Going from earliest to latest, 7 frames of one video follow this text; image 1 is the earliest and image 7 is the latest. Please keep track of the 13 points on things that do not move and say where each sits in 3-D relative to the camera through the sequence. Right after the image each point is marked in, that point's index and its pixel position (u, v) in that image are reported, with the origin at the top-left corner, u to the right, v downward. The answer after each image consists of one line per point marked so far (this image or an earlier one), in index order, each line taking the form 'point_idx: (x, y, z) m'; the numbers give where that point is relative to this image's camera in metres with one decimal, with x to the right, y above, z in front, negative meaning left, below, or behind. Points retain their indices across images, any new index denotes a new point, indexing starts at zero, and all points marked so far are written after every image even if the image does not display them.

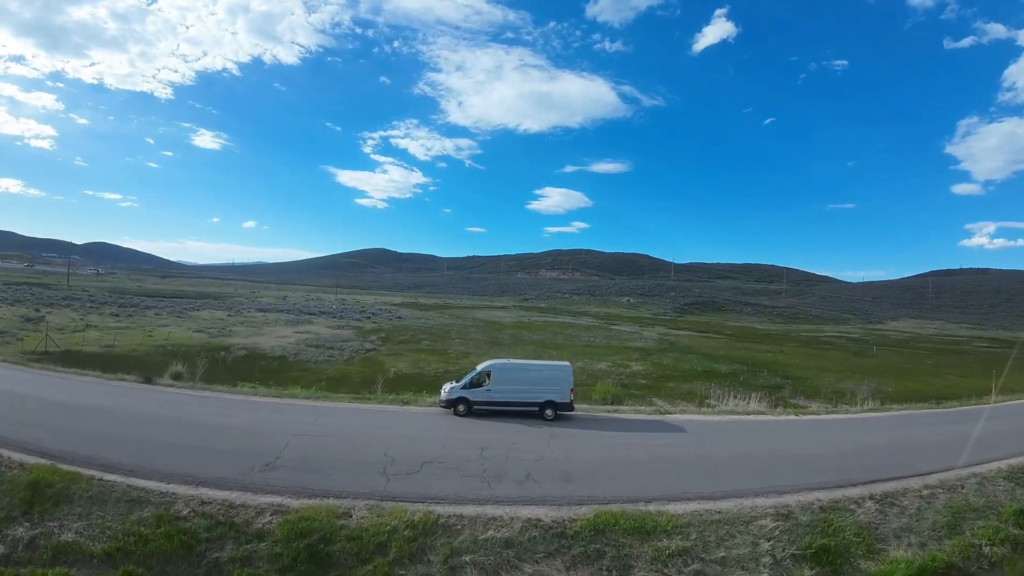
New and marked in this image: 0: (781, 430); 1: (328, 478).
0: (+8.6, -4.4, +17.7) m
1: (-3.3, -3.4, +9.9) m
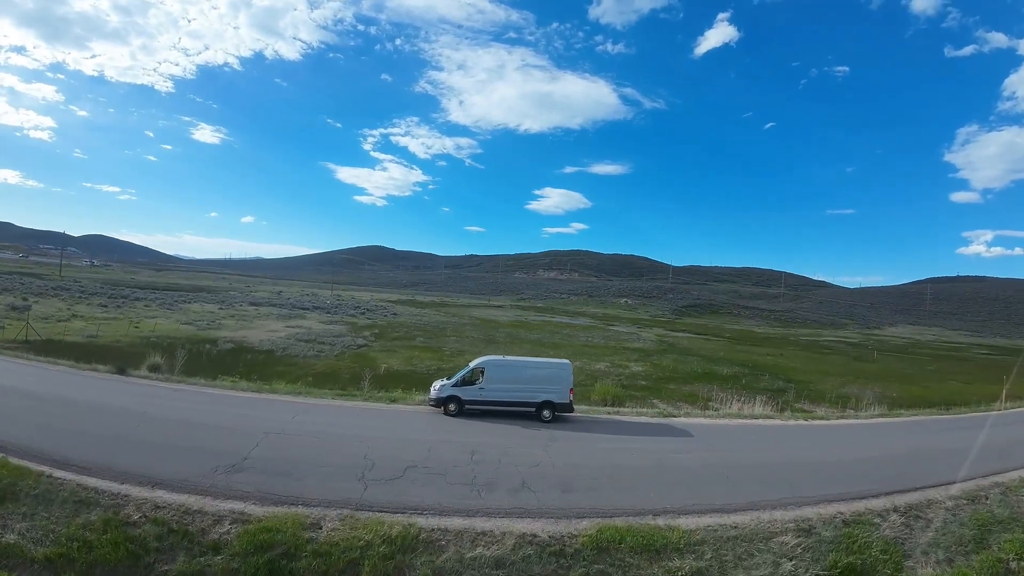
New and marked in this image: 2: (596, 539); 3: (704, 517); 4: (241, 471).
0: (+8.4, -4.4, +16.8) m
1: (-3.4, -3.1, +8.9) m
2: (+1.1, -3.4, +7.5) m
3: (+3.1, -3.7, +9.1) m
4: (-4.6, -3.1, +9.4) m
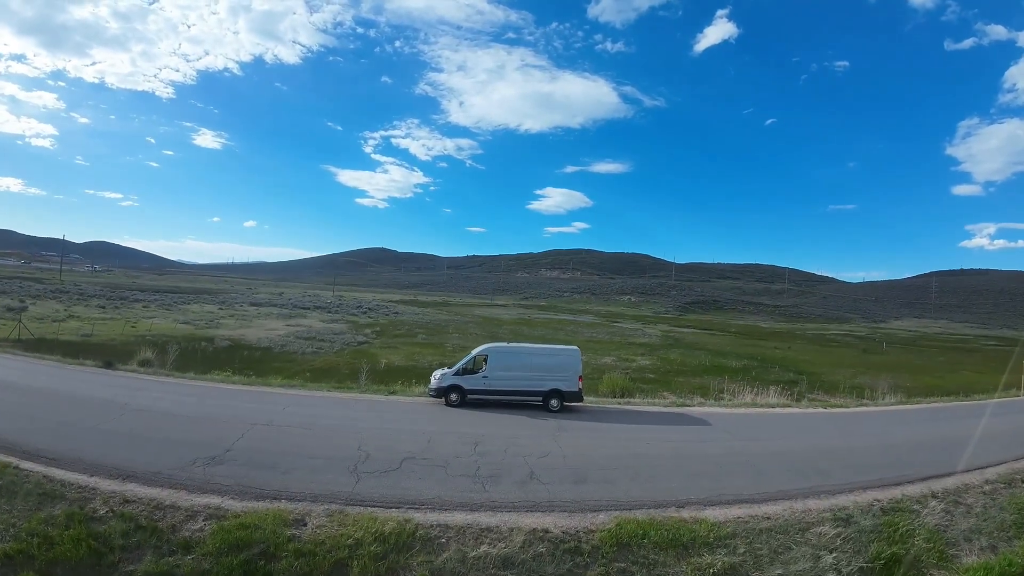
0: (+8.6, -3.8, +15.9) m
1: (-3.3, -2.7, +8.1) m
2: (+1.2, -3.0, +6.7) m
3: (+3.3, -3.3, +8.3) m
4: (-4.5, -2.7, +8.6) m
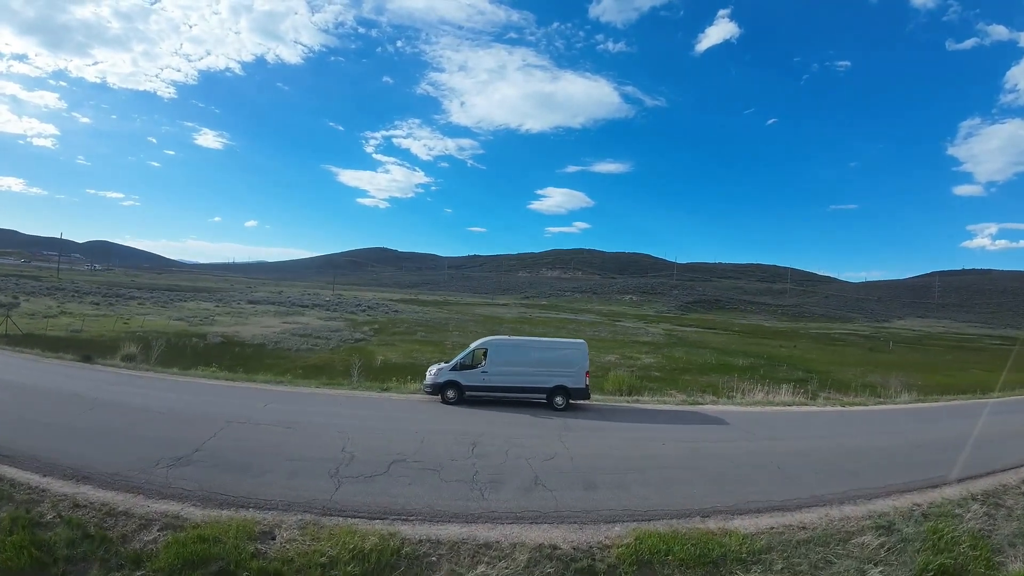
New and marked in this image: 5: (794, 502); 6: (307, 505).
0: (+8.6, -3.6, +15.0) m
1: (-3.3, -2.5, +7.1) m
2: (+1.3, -2.7, +5.8) m
3: (+3.3, -3.0, +7.3) m
4: (-4.5, -2.5, +7.7) m
5: (+4.1, -3.2, +8.2) m
6: (-2.3, -2.5, +6.4) m
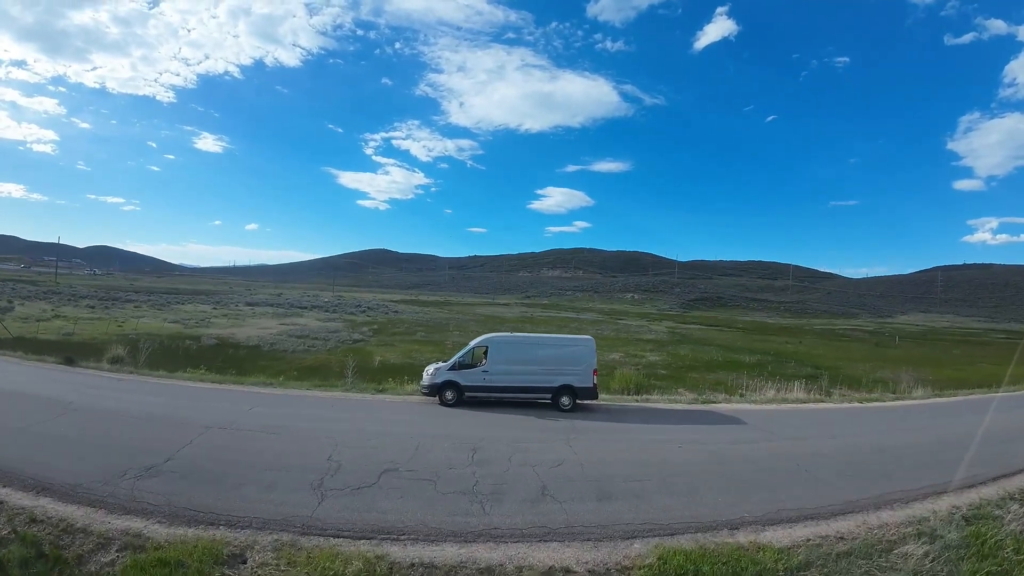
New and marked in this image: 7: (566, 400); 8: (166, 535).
0: (+8.7, -3.3, +14.2) m
1: (-3.2, -2.4, +6.4) m
2: (+1.3, -2.6, +5.0) m
3: (+3.3, -2.9, +6.6) m
4: (-4.4, -2.4, +6.9) m
5: (+4.2, -3.0, +7.4) m
6: (-2.3, -2.4, +5.6) m
7: (+1.2, -2.5, +12.2) m
8: (-3.4, -2.5, +5.5) m
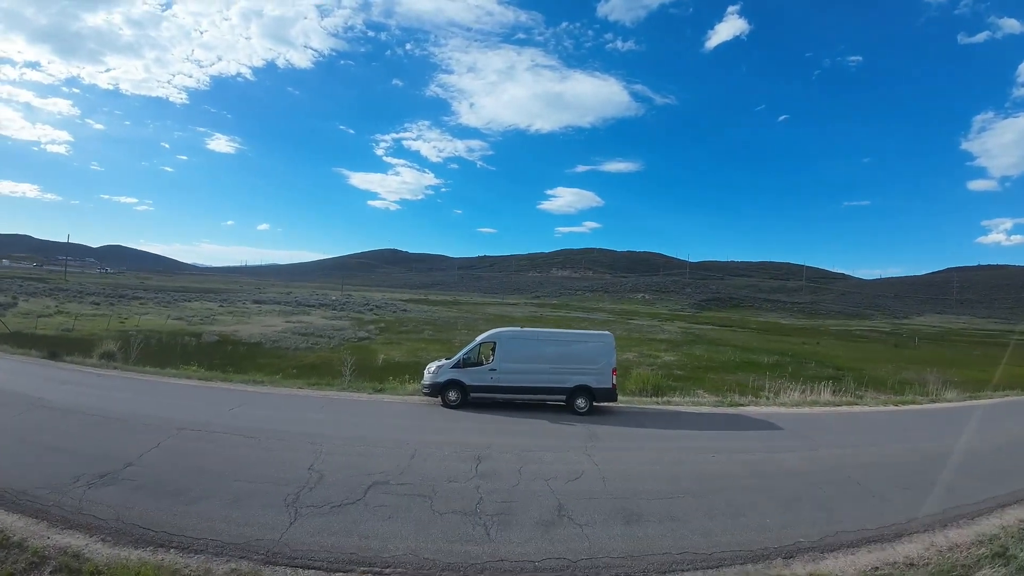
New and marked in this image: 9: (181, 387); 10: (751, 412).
0: (+8.9, -3.2, +13.0) m
1: (-3.1, -2.2, +5.4) m
2: (+1.4, -2.4, +4.0) m
3: (+3.4, -2.7, +5.5) m
4: (-4.3, -2.2, +6.0) m
5: (+4.3, -2.8, +6.3) m
6: (-2.2, -2.2, +4.6) m
7: (+1.4, -2.3, +11.2) m
8: (-3.4, -2.3, +4.6) m
9: (-7.0, -2.1, +11.7) m
10: (+5.3, -2.8, +12.3) m
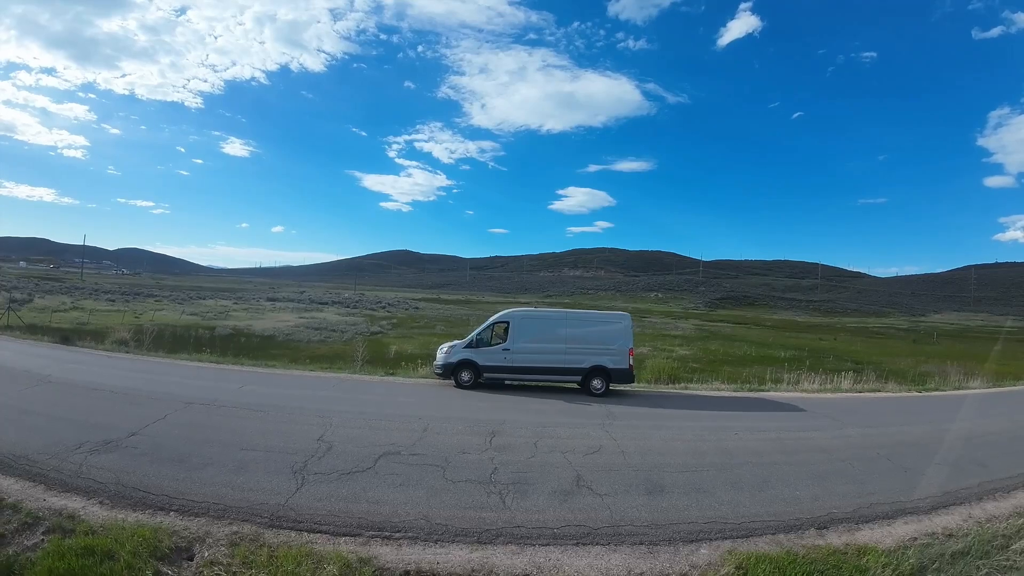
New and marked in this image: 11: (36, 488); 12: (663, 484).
0: (+9.3, -2.8, +12.6) m
1: (-3.0, -1.8, +5.2) m
2: (+1.5, -2.0, +3.7) m
3: (+3.6, -2.3, +5.1) m
4: (-4.2, -1.8, +5.8) m
5: (+4.4, -2.4, +5.9) m
6: (-2.1, -1.8, +4.4) m
7: (+1.6, -1.9, +10.9) m
8: (-3.2, -1.9, +4.4) m
9: (-6.7, -1.8, +11.6) m
10: (+5.6, -2.4, +11.9) m
11: (-4.2, -1.9, +4.9) m
12: (+1.5, -1.9, +5.5) m
